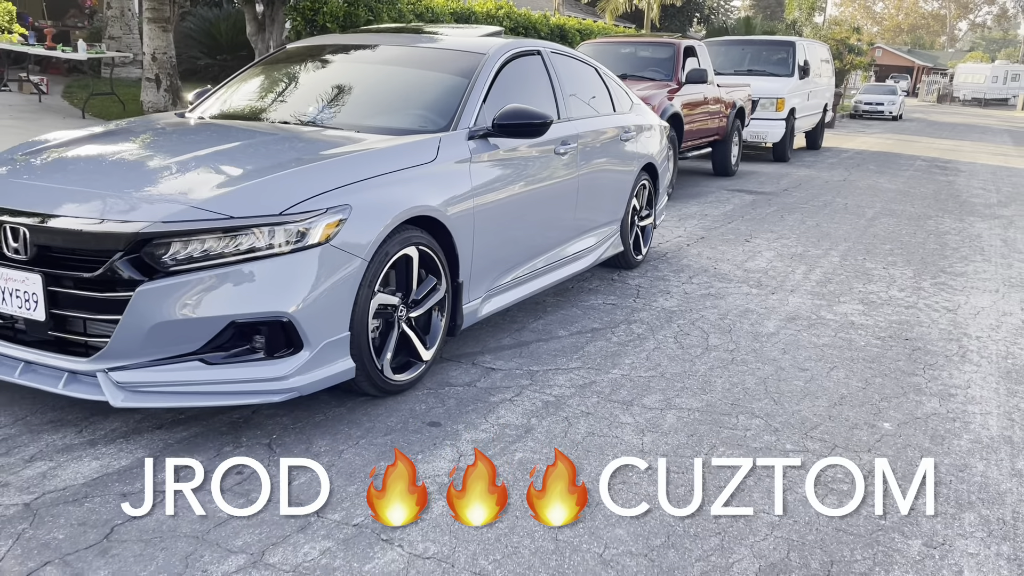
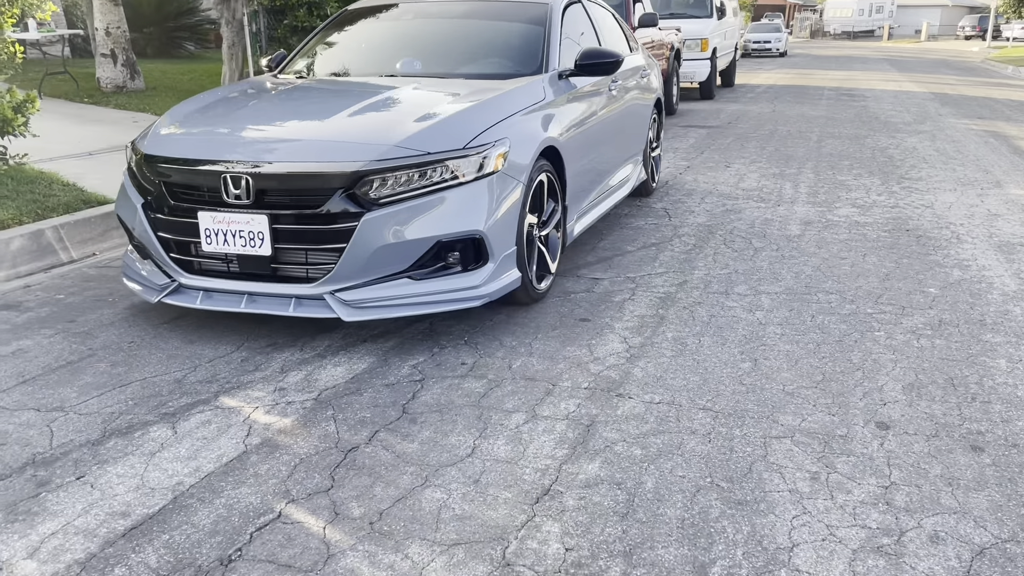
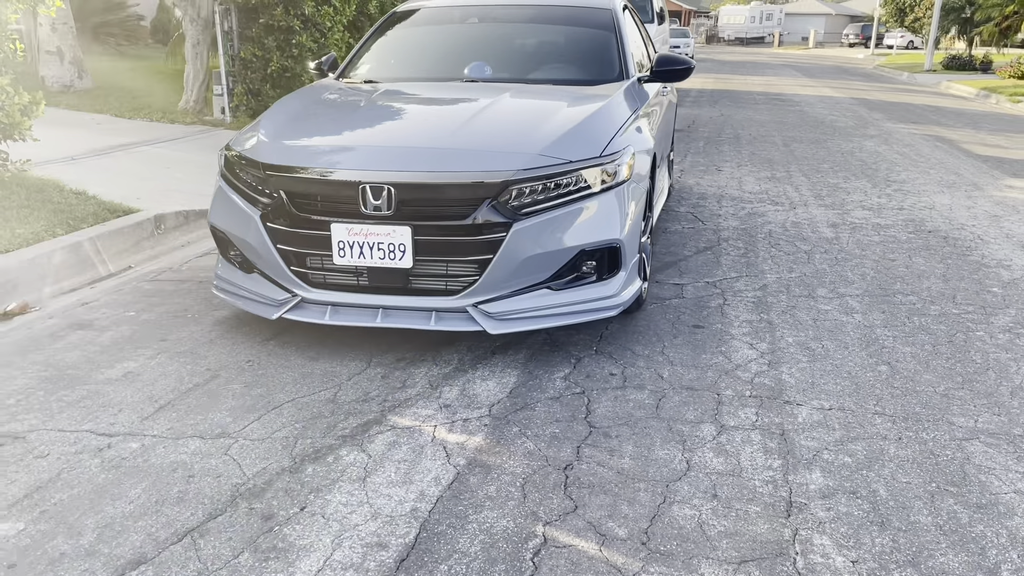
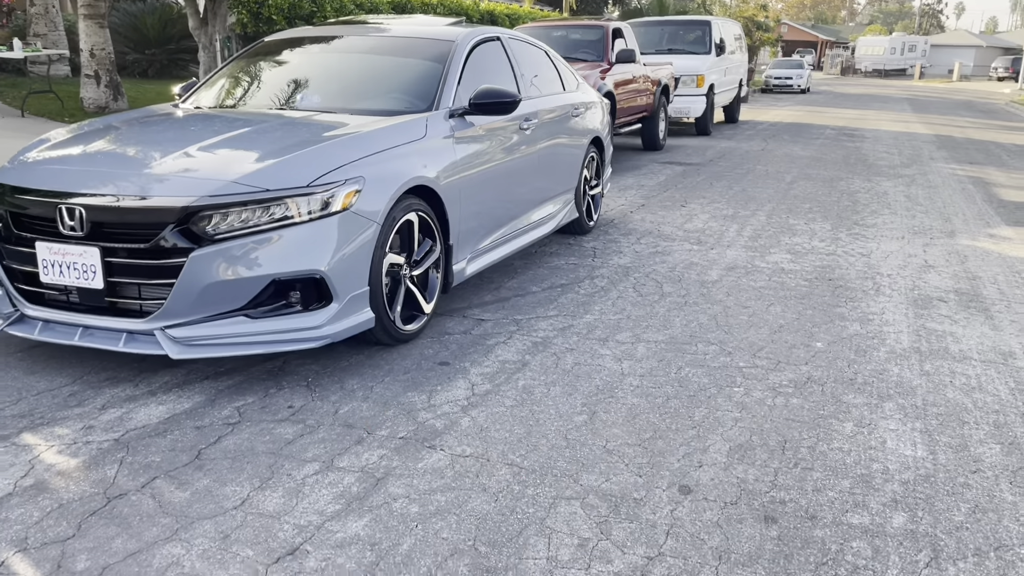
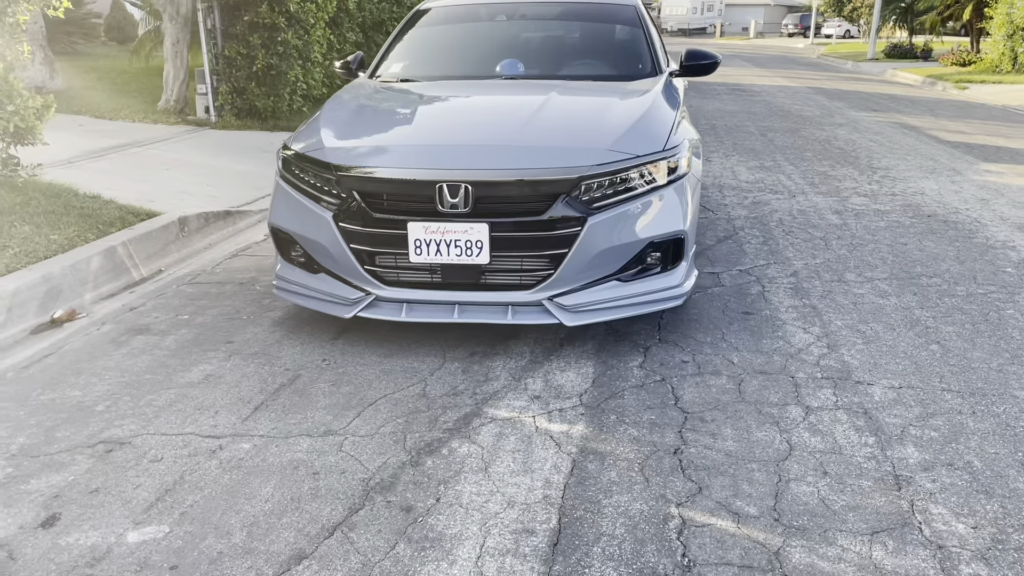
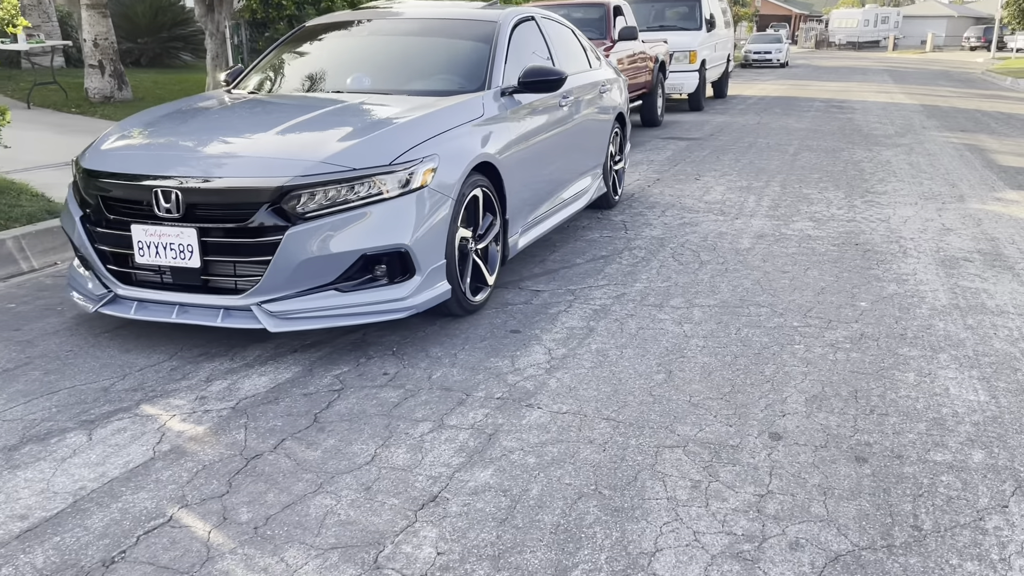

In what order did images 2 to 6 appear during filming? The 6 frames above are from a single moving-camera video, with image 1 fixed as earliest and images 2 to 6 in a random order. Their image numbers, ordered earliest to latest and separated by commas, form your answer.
4, 6, 2, 3, 5
